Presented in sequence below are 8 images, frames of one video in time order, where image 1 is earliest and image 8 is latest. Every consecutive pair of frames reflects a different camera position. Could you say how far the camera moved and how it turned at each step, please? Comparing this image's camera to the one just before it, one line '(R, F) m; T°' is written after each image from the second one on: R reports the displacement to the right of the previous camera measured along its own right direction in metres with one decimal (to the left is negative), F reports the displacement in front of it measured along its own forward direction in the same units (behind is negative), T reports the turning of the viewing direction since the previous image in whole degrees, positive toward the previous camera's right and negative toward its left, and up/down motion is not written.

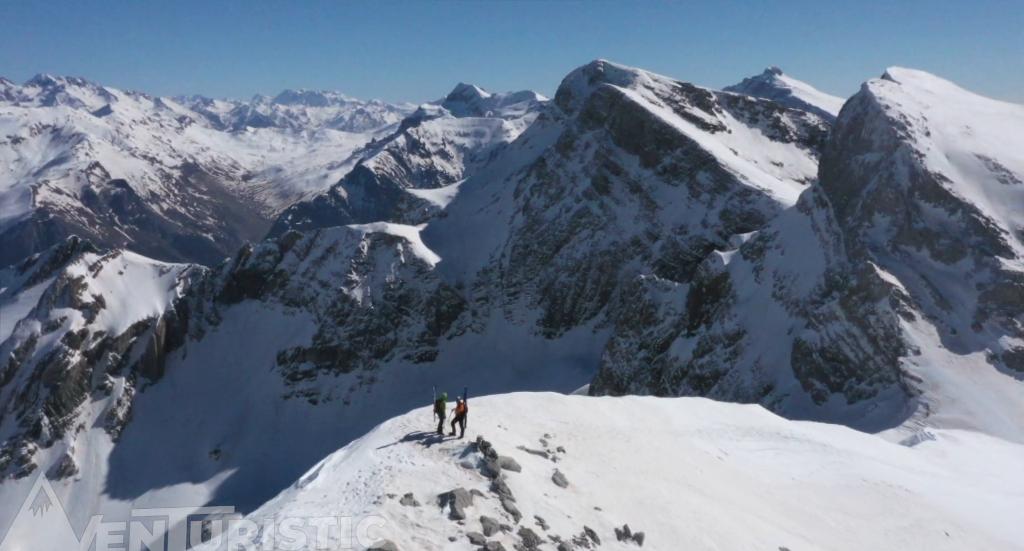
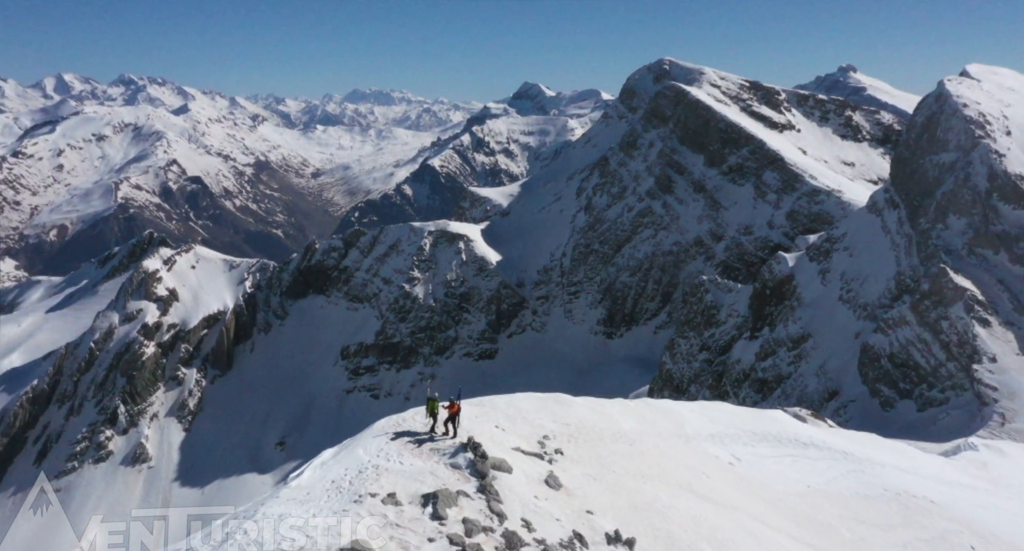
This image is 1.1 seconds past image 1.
(+2.1, +0.4) m; -3°
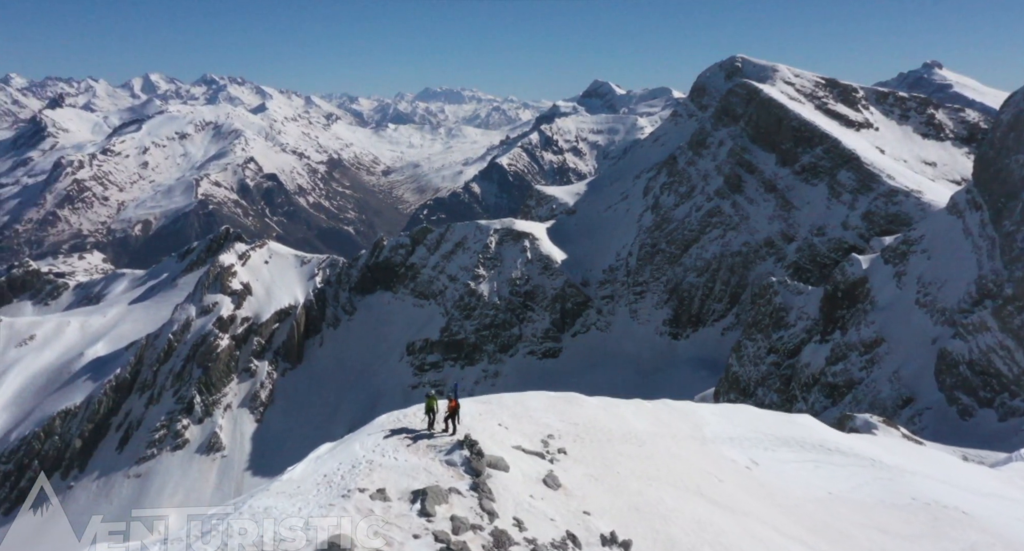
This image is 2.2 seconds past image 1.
(+2.0, +0.4) m; -3°
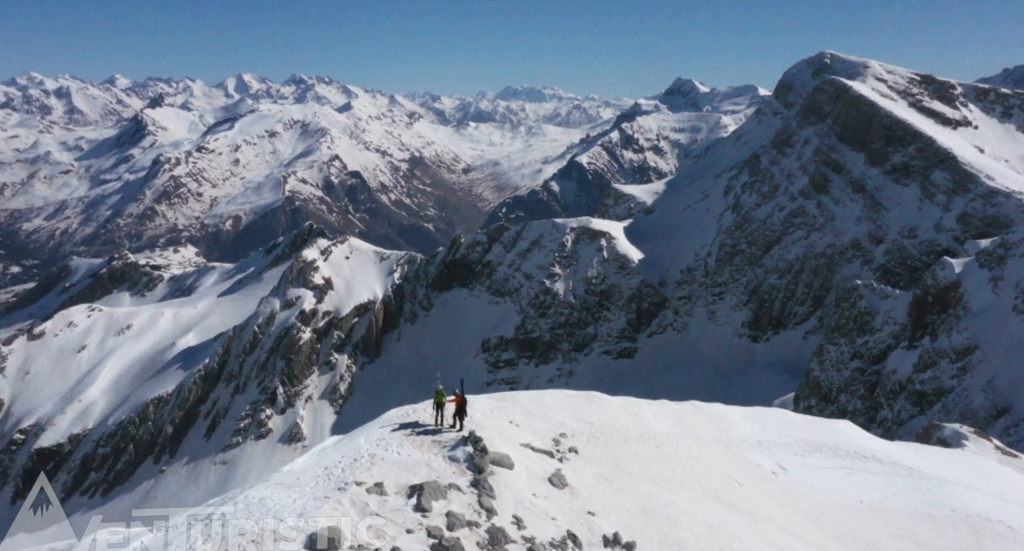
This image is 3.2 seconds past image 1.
(+2.0, +0.4) m; -4°
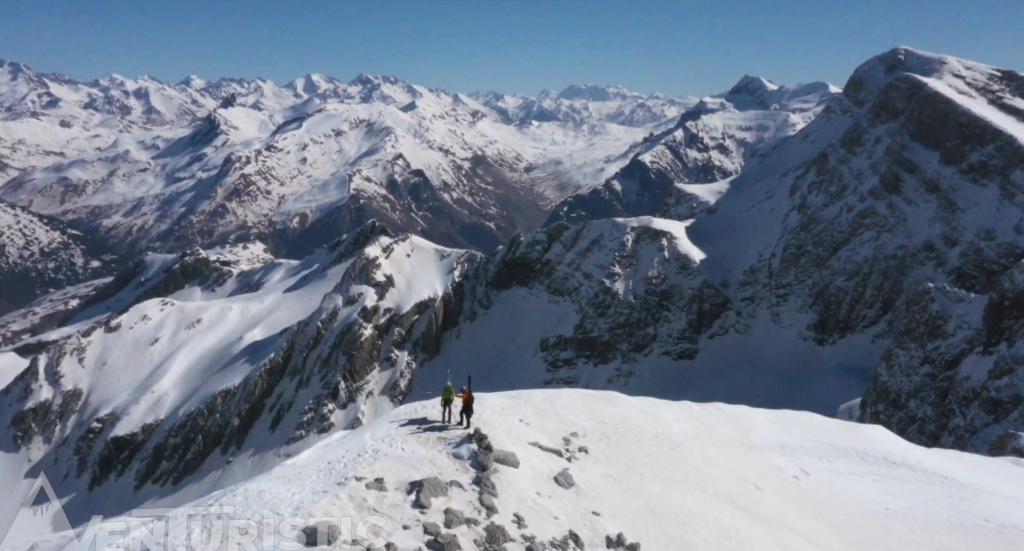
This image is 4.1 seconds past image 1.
(+1.5, +0.3) m; -3°
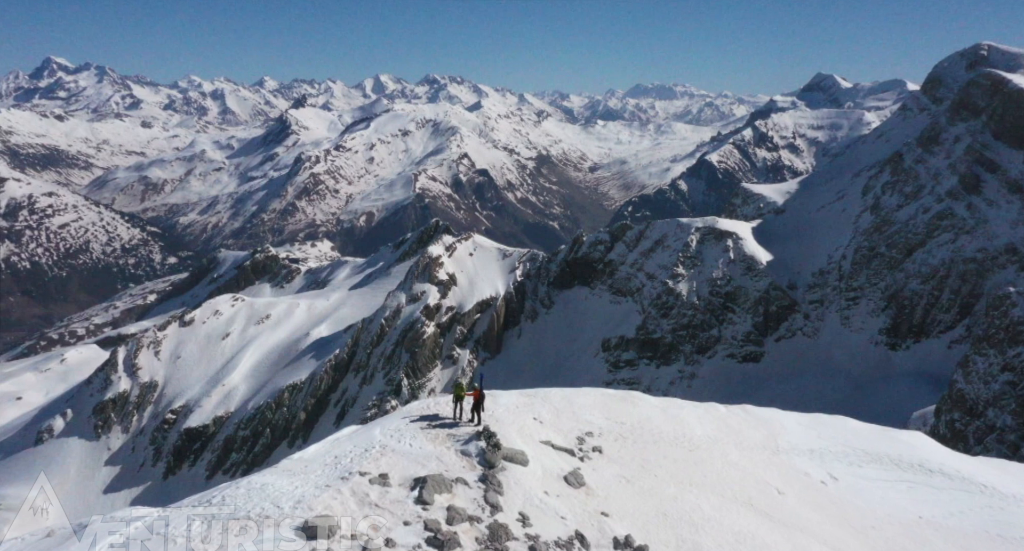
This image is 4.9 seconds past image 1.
(+1.5, +0.4) m; -3°
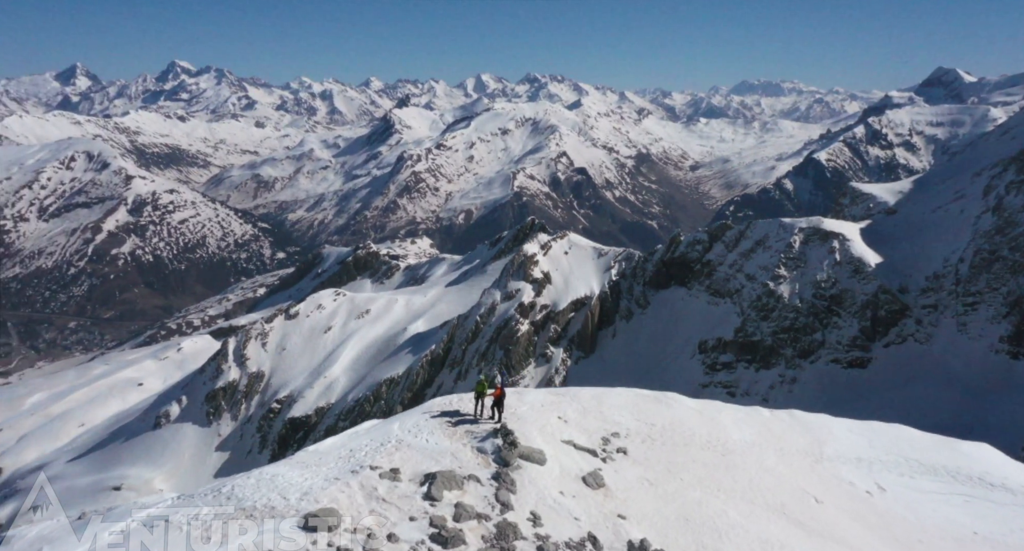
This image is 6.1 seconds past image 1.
(+2.1, +0.5) m; -5°
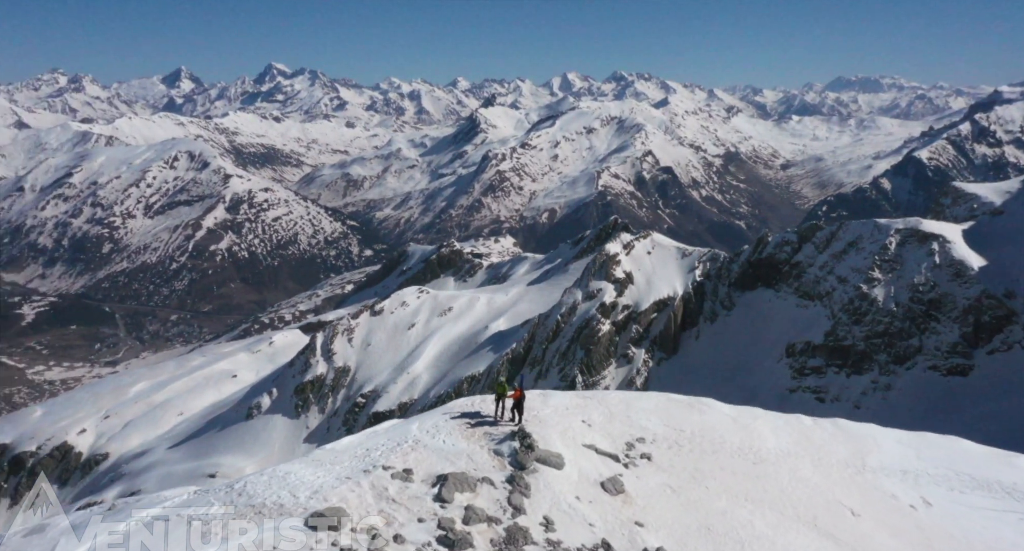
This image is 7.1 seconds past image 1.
(+1.7, +0.4) m; -4°
